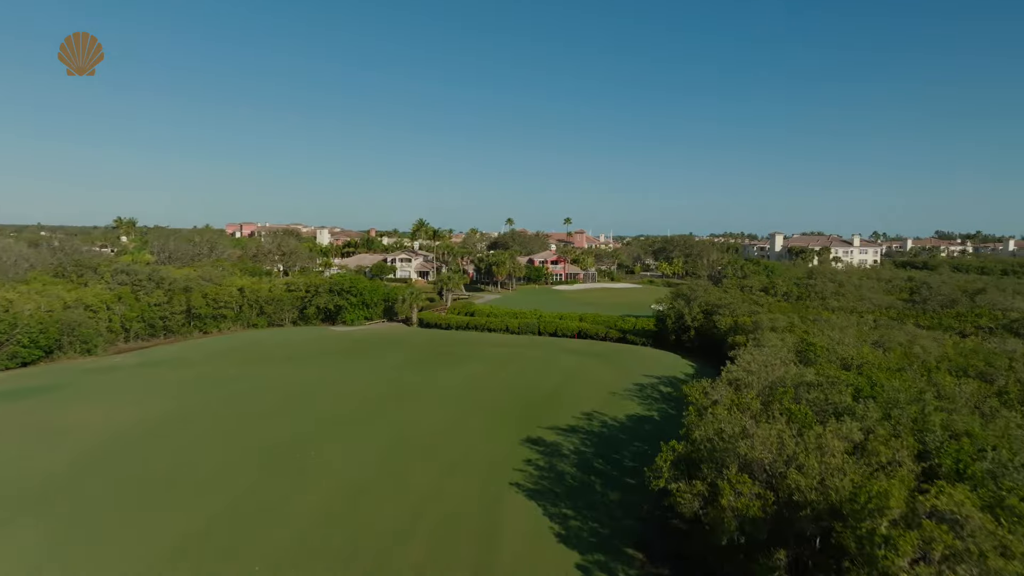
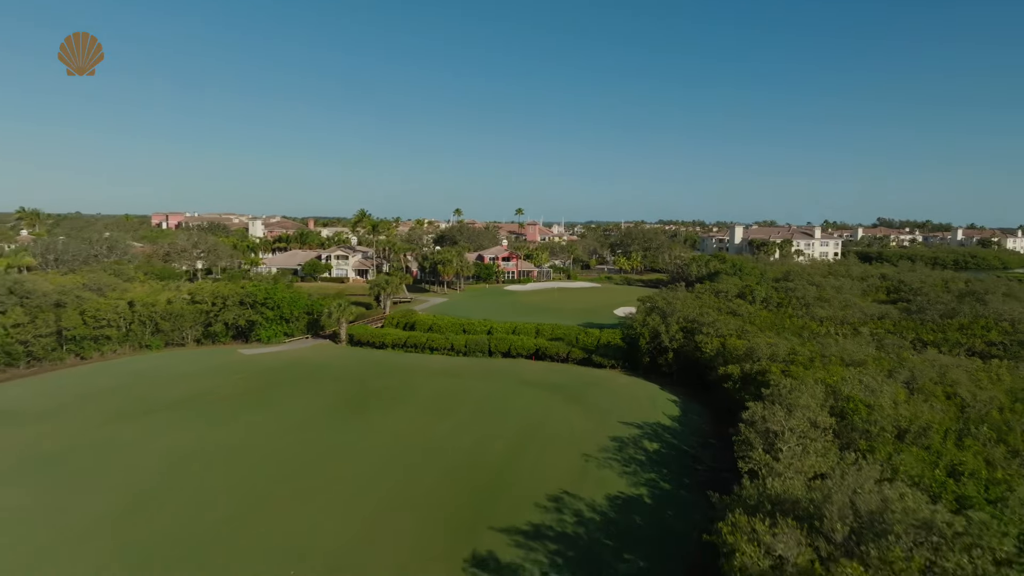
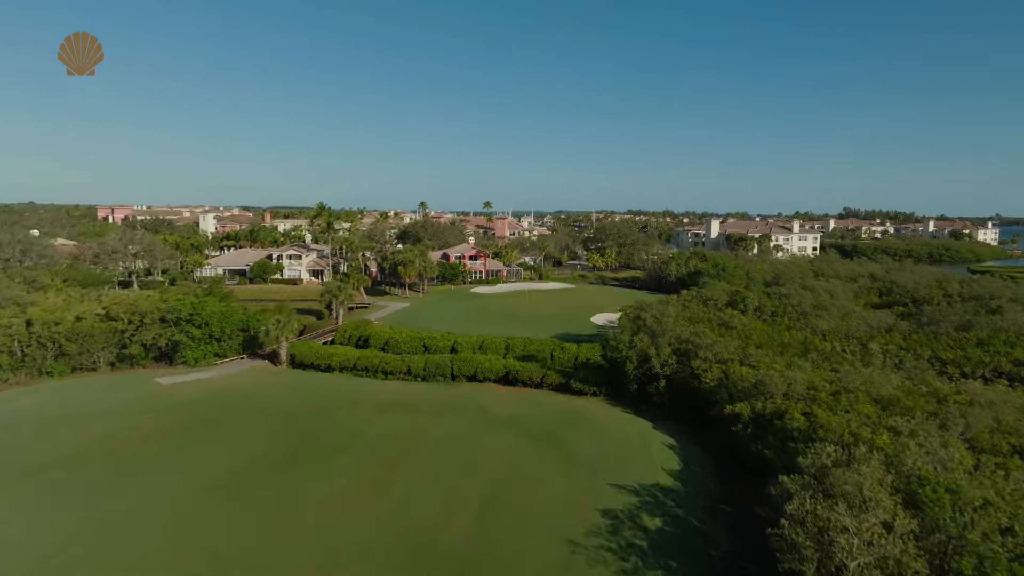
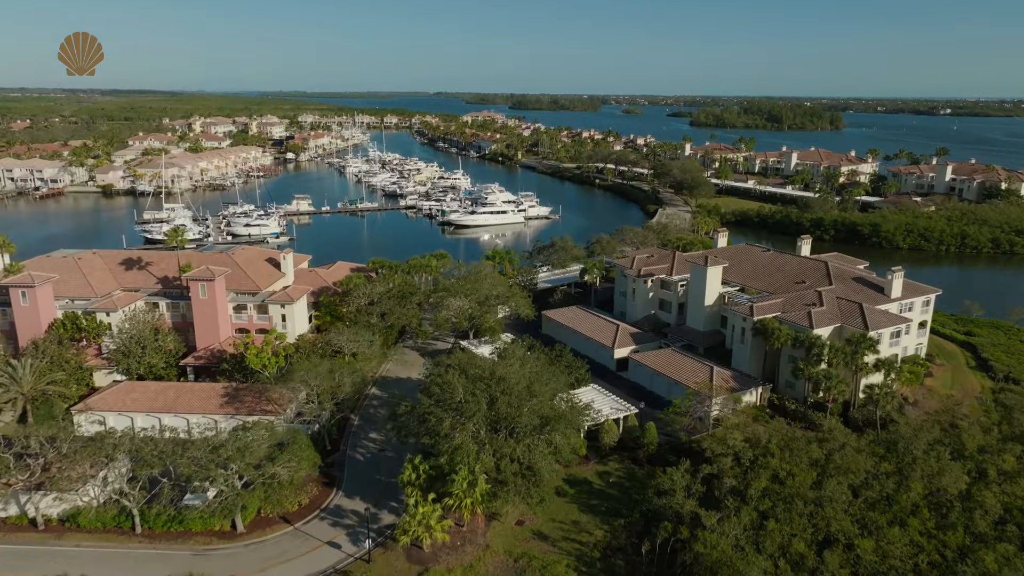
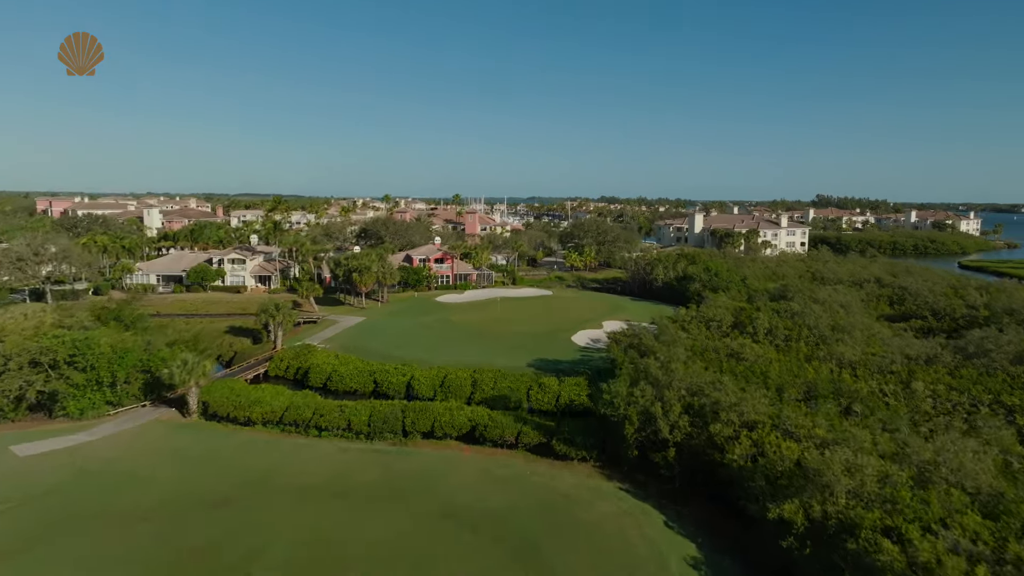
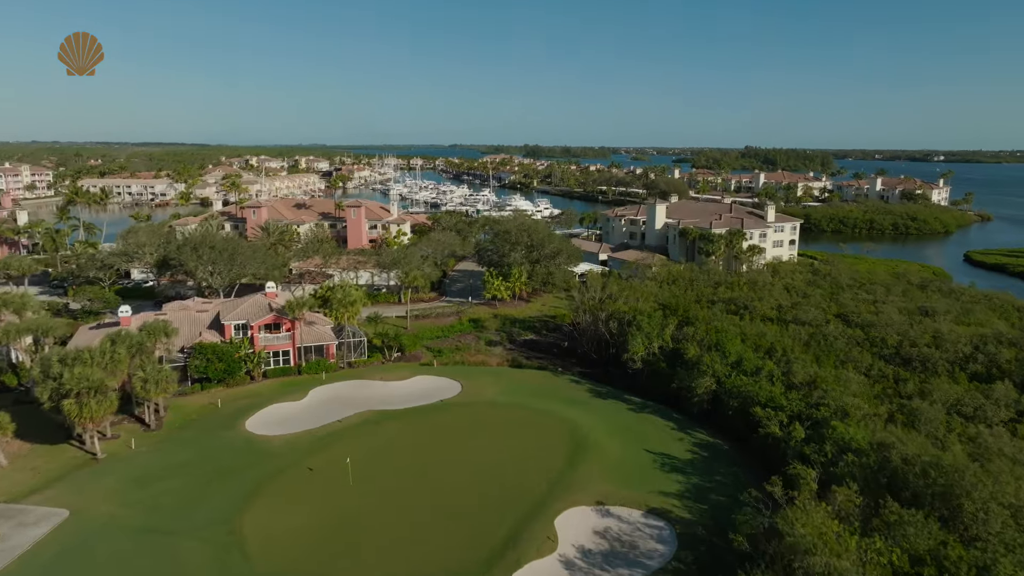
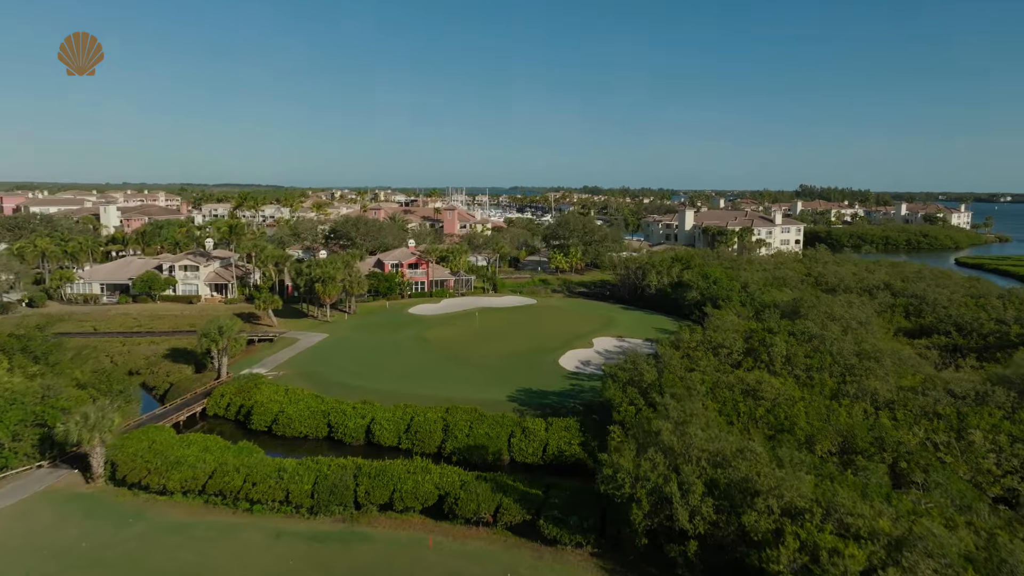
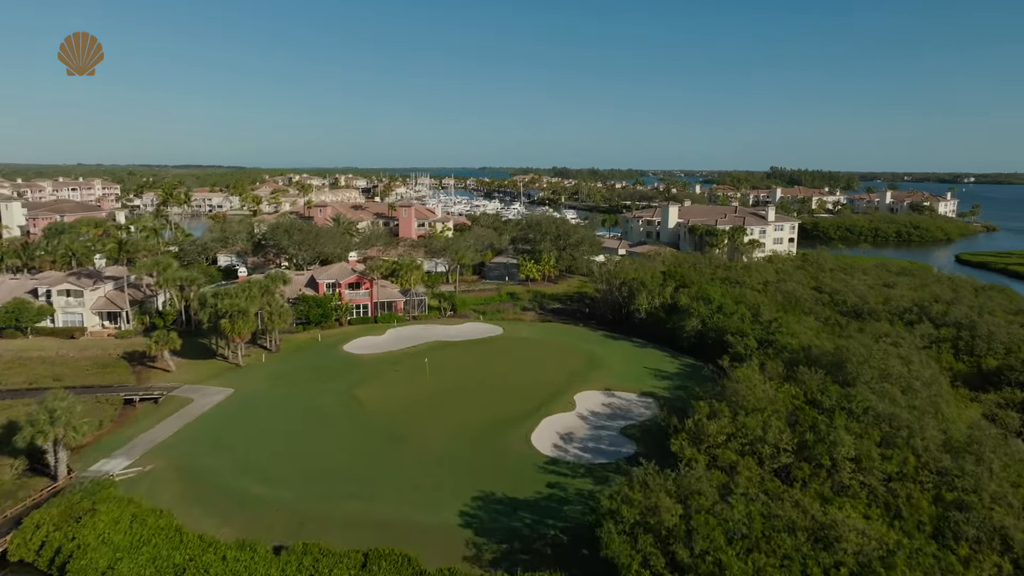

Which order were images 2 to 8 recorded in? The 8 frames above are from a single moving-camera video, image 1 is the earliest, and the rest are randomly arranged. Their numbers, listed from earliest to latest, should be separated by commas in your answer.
2, 3, 5, 7, 8, 6, 4
